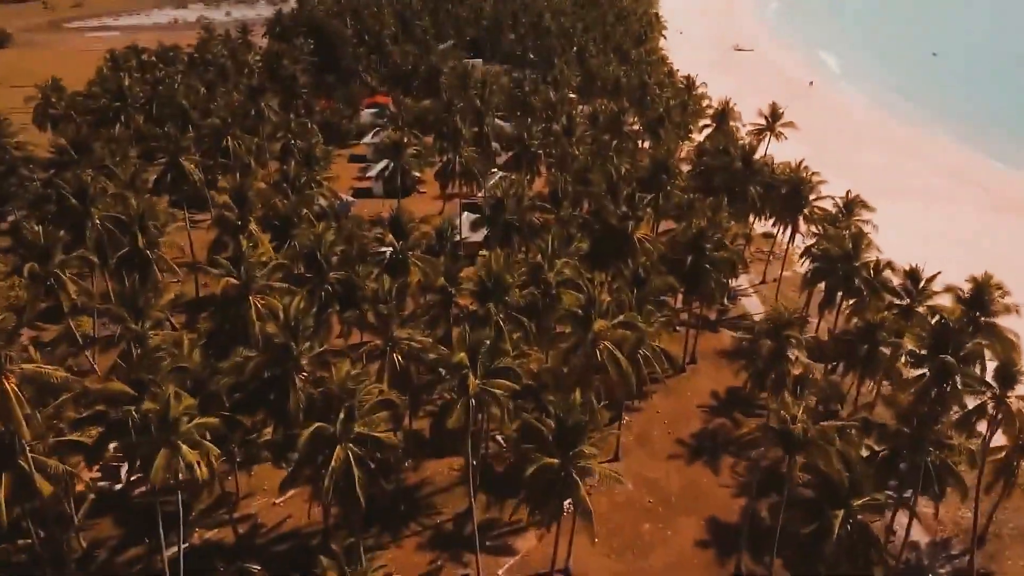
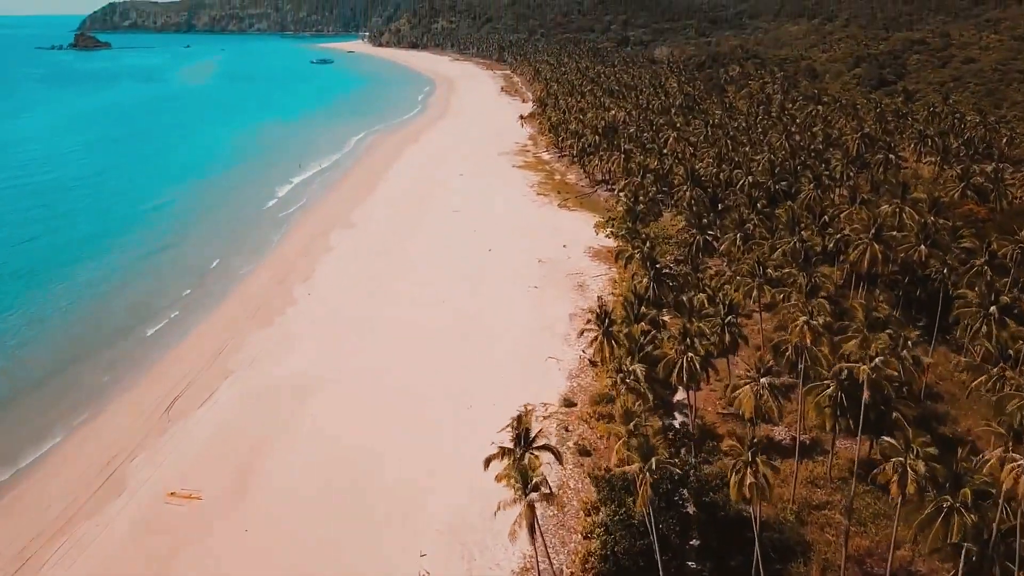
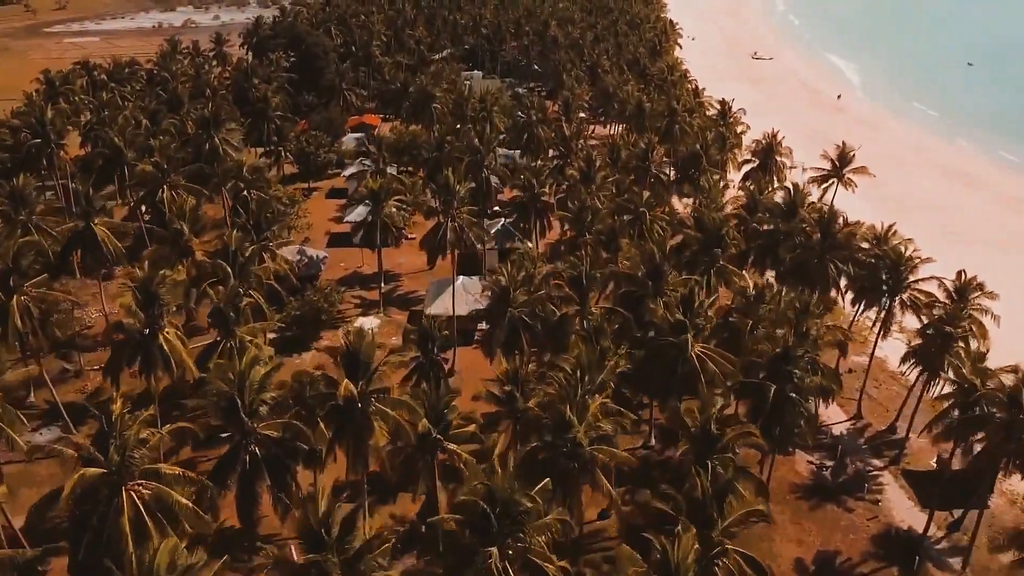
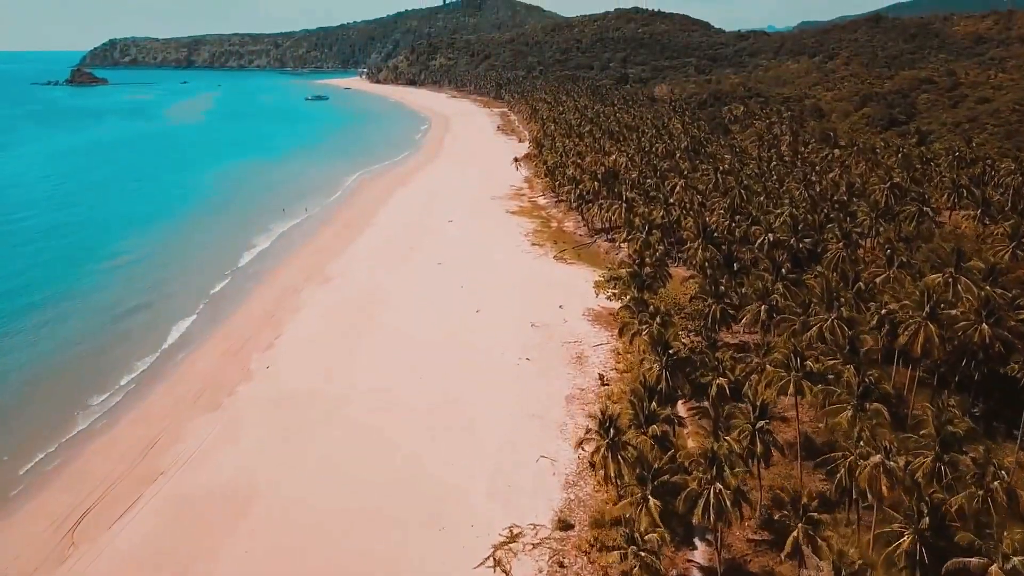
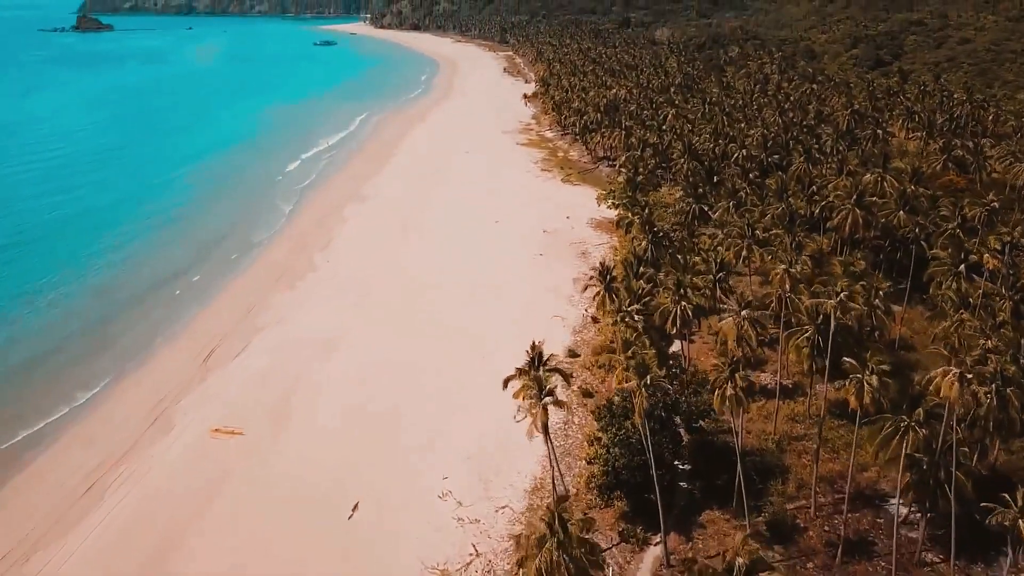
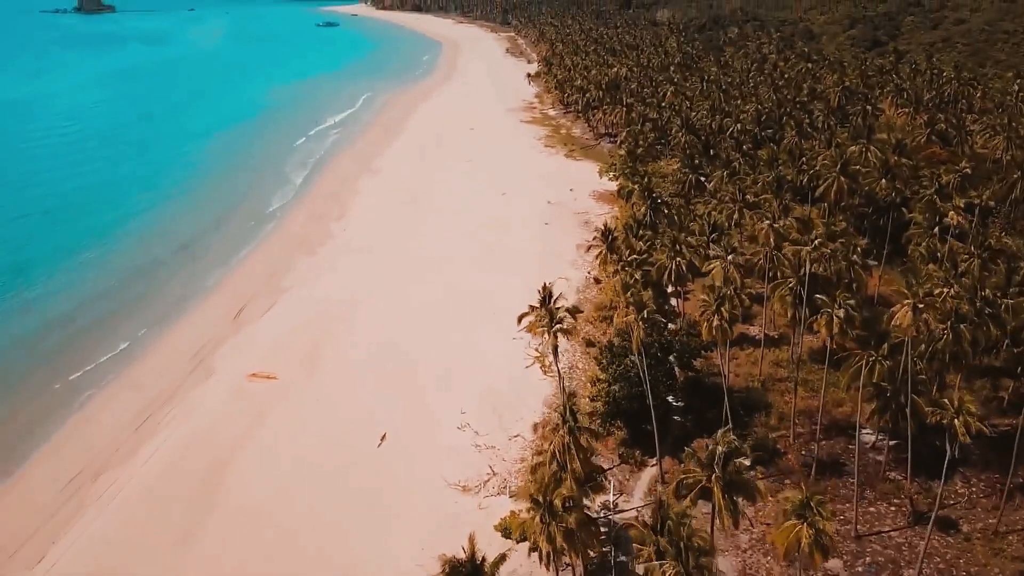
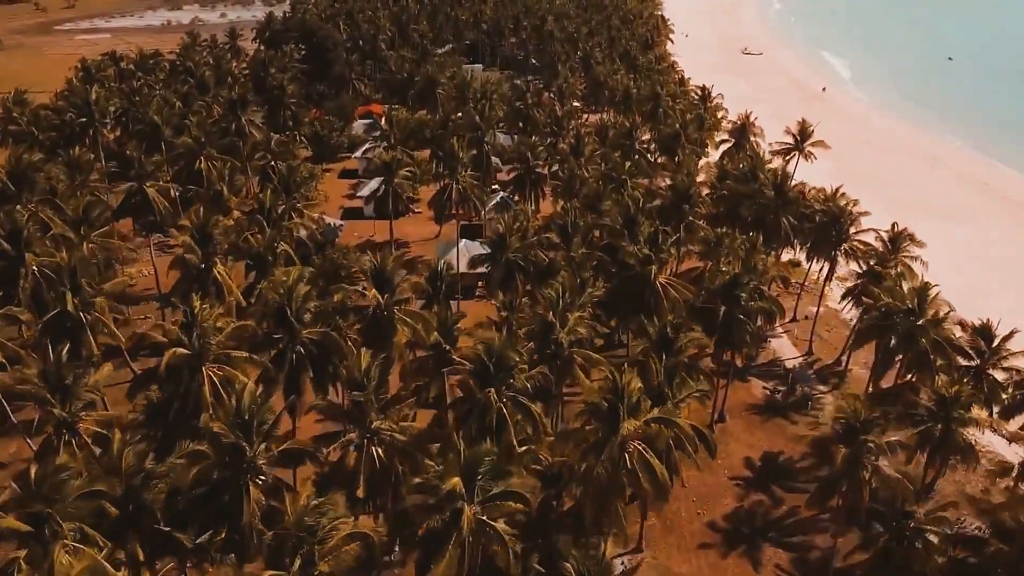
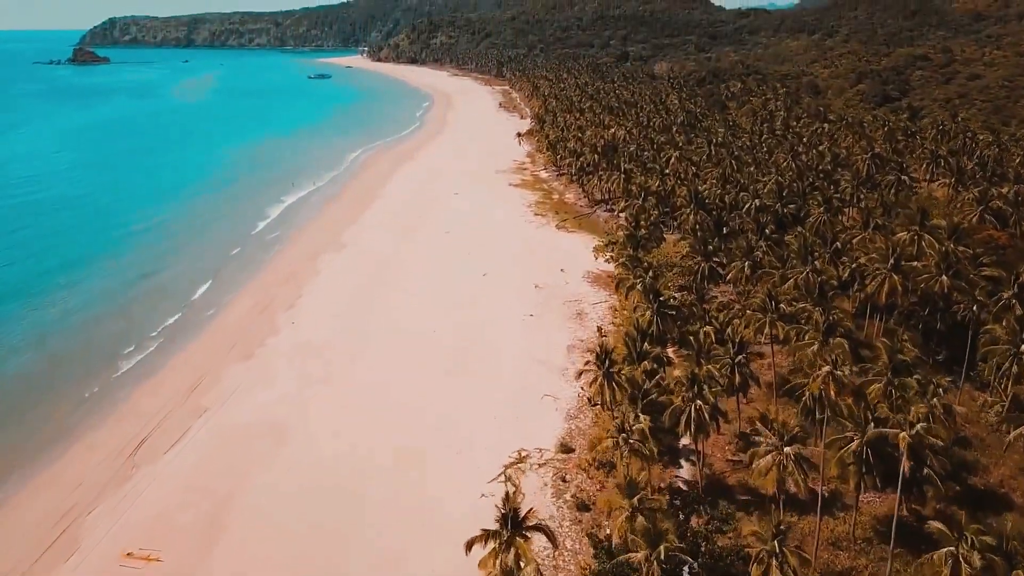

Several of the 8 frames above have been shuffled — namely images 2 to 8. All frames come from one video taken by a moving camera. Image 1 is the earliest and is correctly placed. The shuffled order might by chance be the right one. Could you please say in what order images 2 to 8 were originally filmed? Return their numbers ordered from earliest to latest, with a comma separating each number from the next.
7, 3, 6, 5, 2, 8, 4
